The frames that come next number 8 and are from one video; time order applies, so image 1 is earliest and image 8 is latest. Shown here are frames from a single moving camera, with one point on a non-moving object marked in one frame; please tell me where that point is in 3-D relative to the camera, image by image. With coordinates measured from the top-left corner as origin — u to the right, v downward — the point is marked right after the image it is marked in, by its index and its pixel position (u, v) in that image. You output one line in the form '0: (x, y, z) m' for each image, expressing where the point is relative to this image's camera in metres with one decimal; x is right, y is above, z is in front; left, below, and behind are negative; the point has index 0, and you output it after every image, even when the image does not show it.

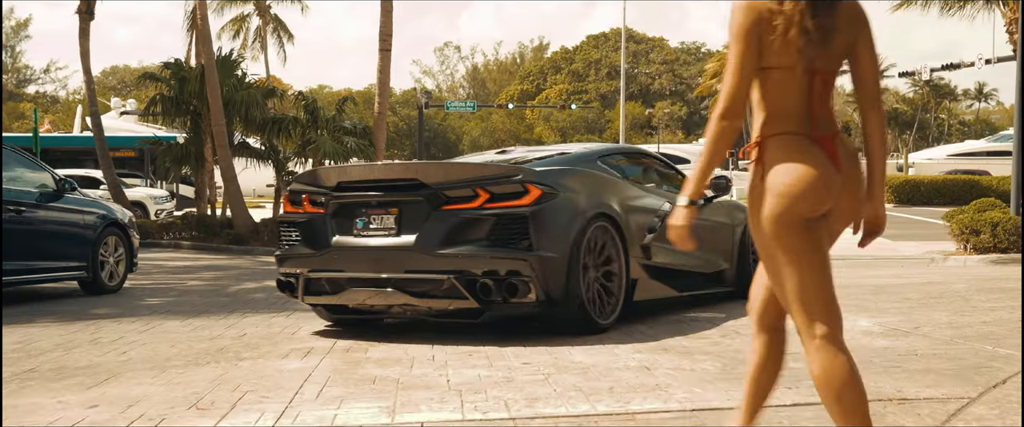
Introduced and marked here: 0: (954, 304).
0: (+3.6, -0.7, +8.8) m
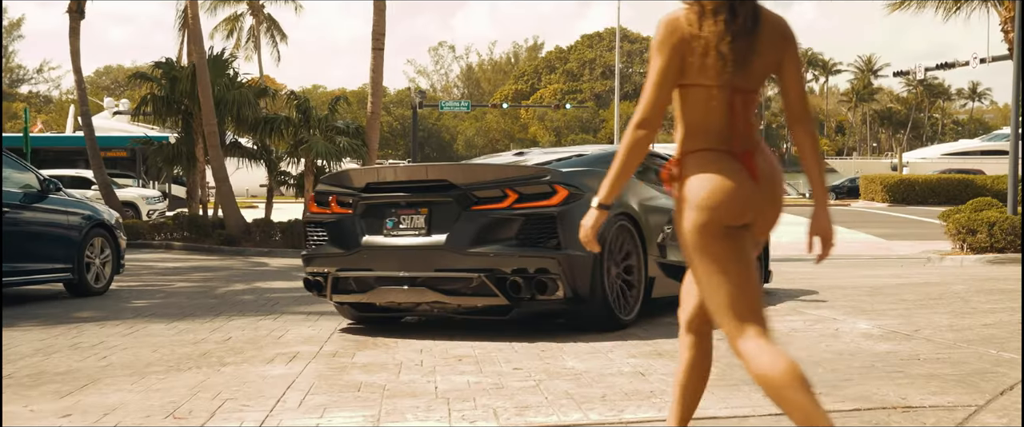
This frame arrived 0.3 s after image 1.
0: (+3.5, -0.7, +8.7) m
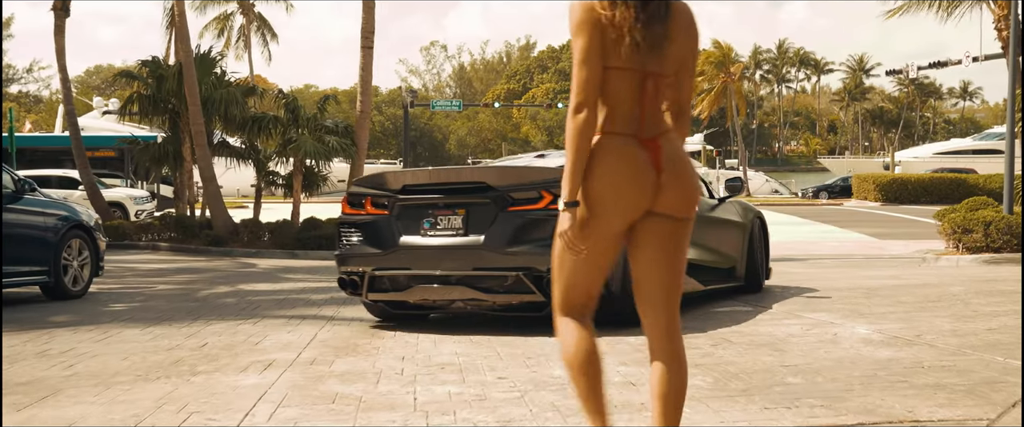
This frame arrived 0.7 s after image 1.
0: (+3.4, -0.7, +8.4) m
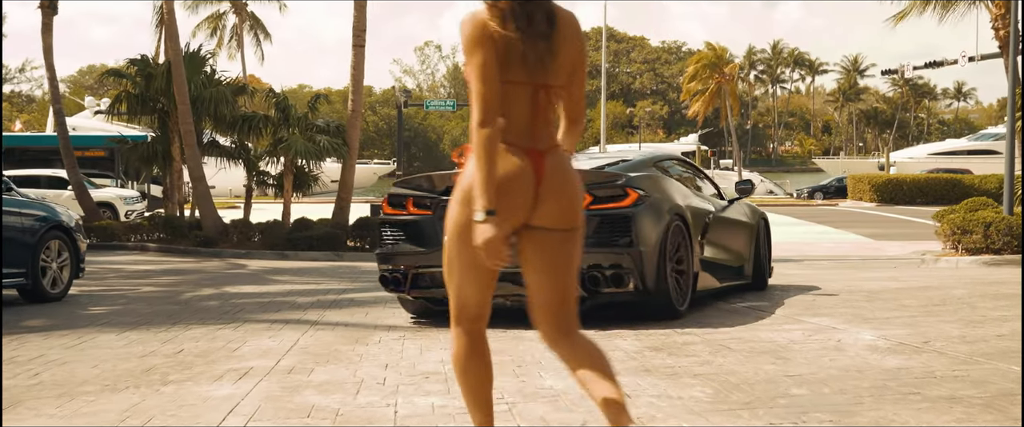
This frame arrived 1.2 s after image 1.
0: (+3.3, -0.7, +8.1) m
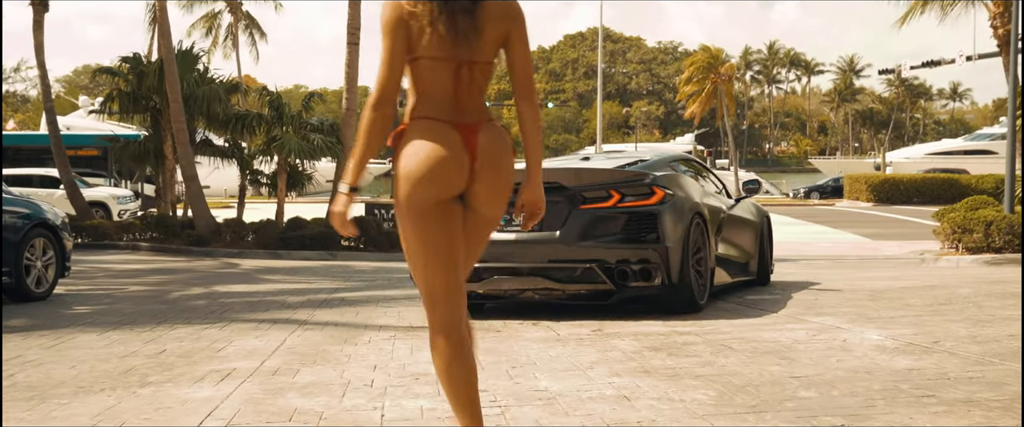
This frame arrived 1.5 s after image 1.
0: (+3.3, -0.7, +7.9) m
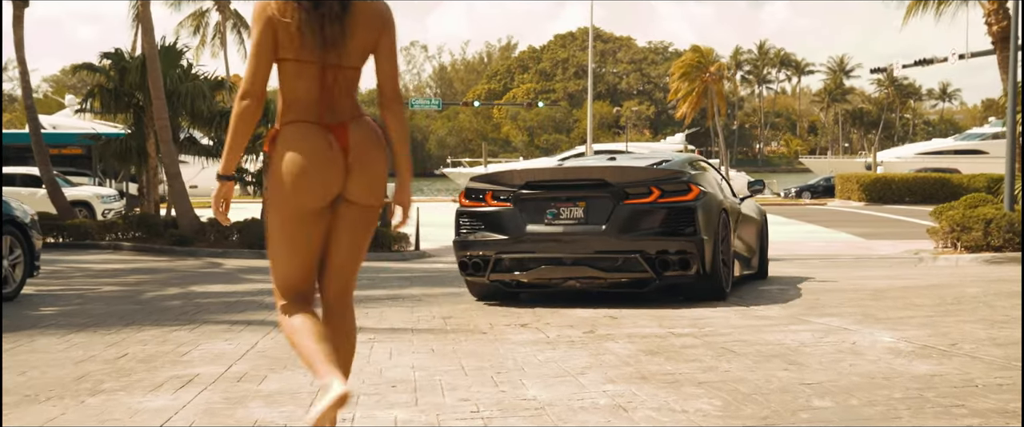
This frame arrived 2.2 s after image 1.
0: (+3.2, -0.7, +7.5) m
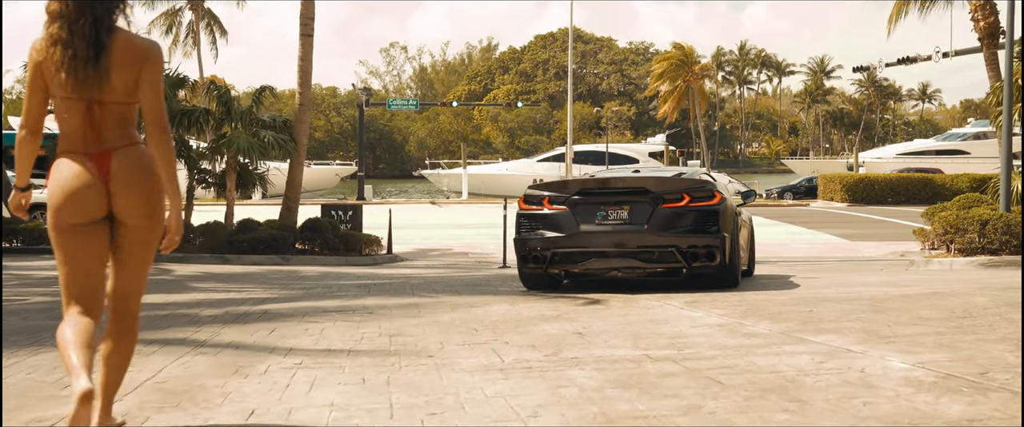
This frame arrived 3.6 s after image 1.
0: (+2.9, -0.7, +6.5) m
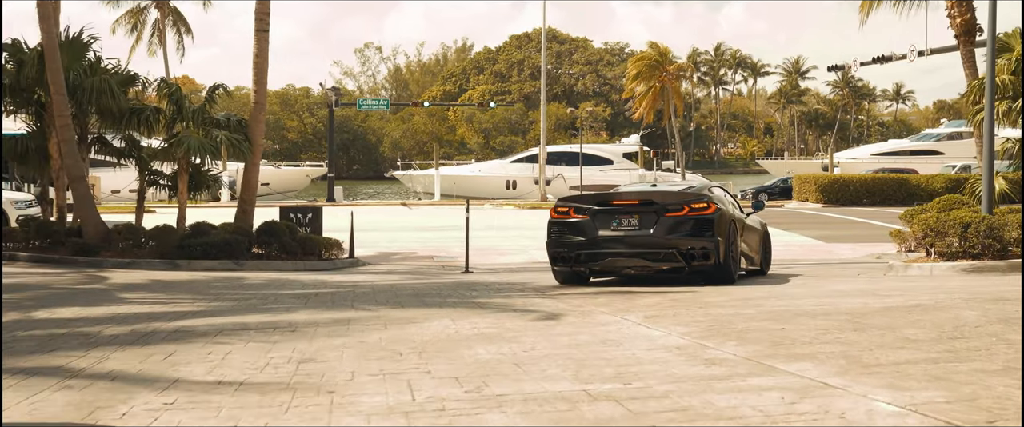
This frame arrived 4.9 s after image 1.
0: (+2.5, -0.7, +5.6) m
